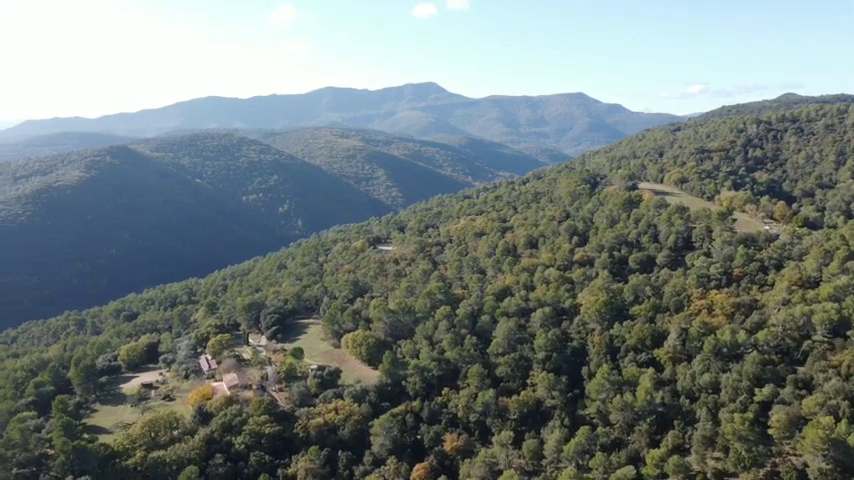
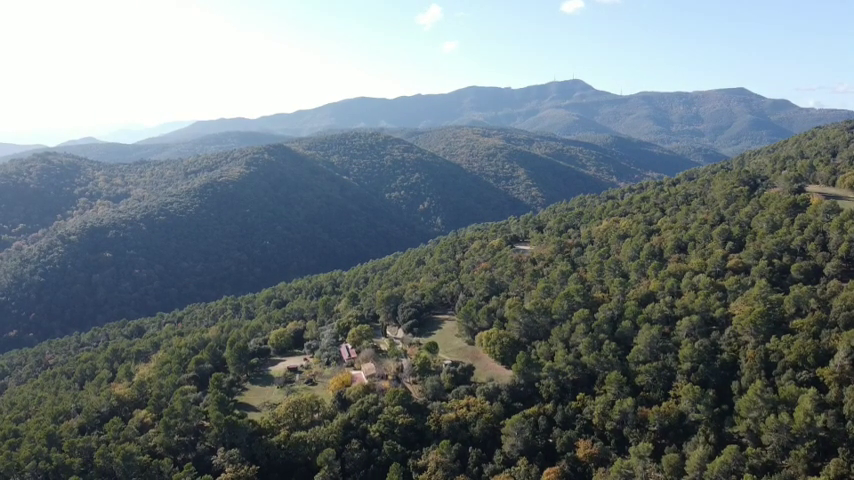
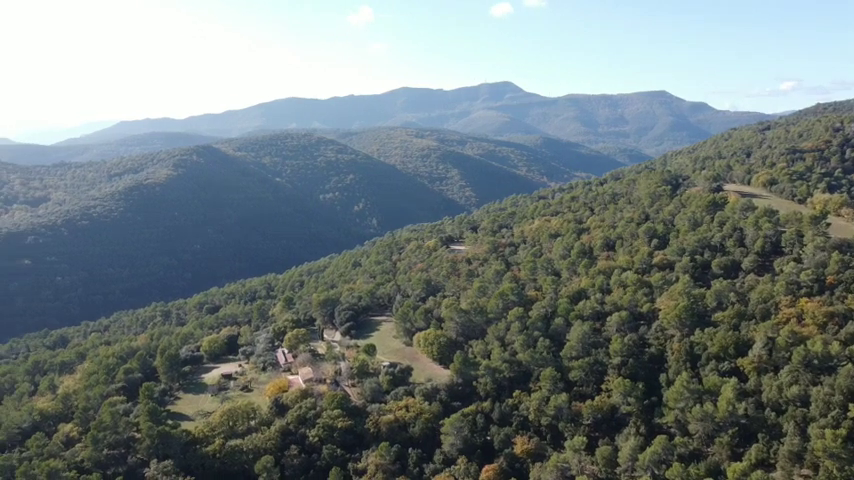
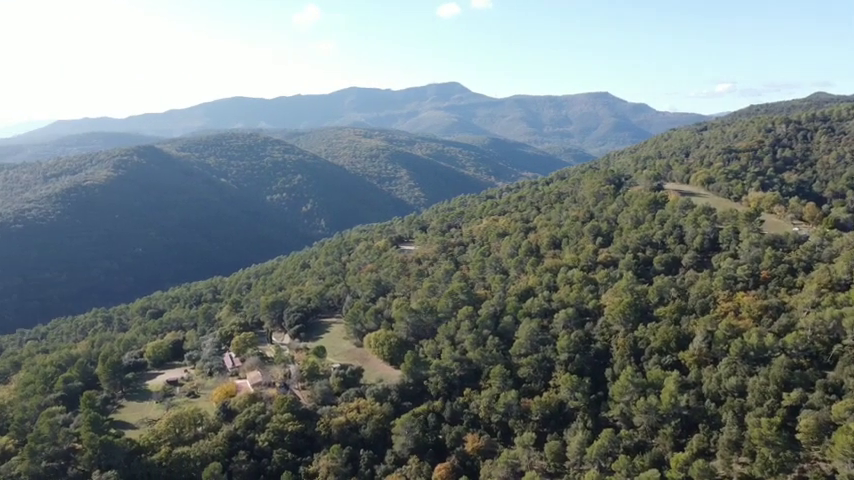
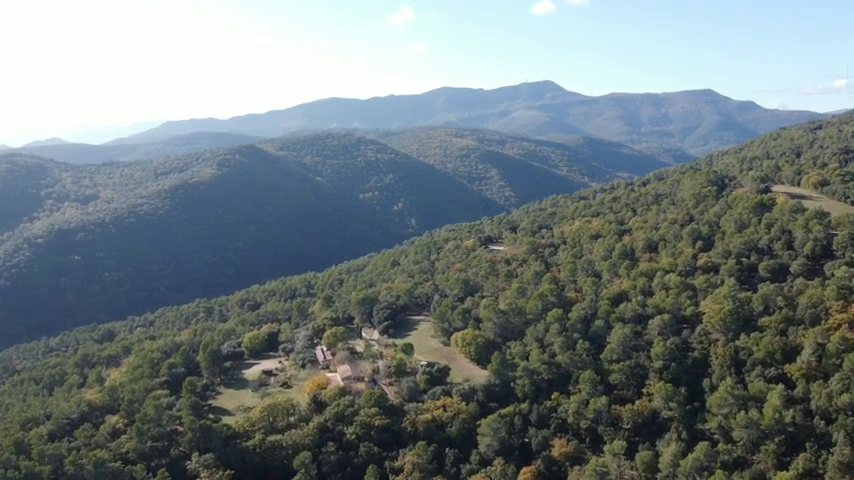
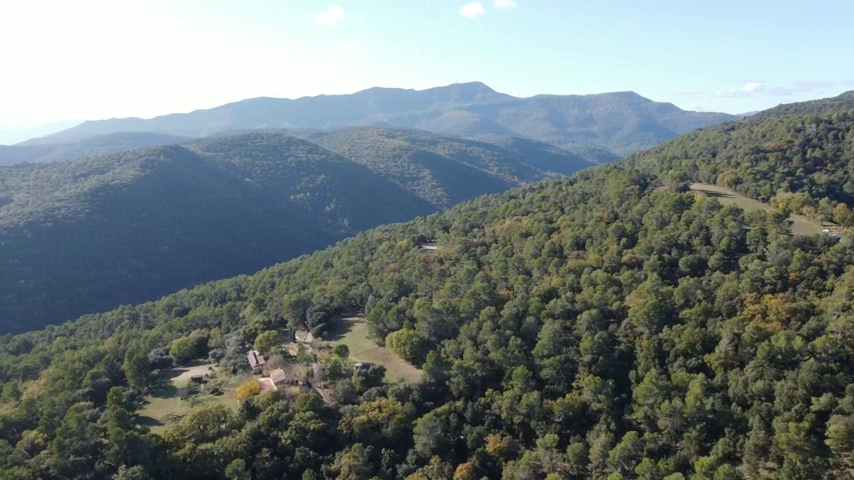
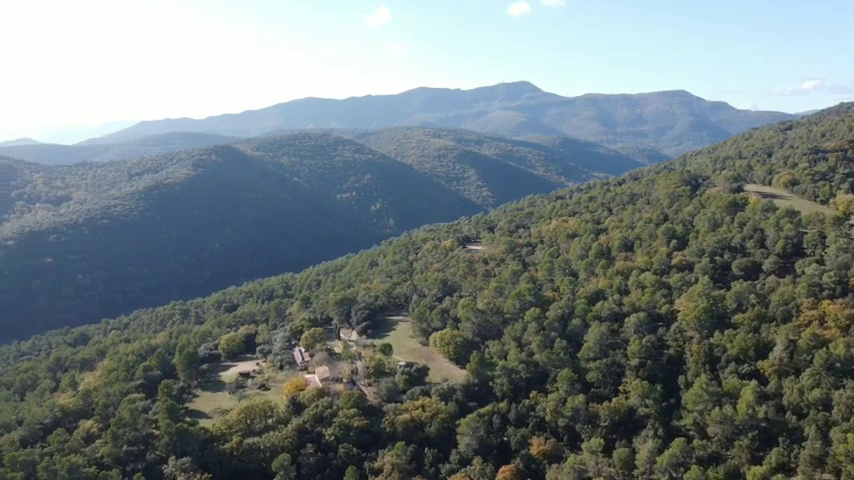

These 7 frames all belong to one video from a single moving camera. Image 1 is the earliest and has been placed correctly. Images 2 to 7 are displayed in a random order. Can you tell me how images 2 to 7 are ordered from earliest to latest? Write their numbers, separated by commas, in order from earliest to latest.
4, 6, 3, 7, 5, 2
